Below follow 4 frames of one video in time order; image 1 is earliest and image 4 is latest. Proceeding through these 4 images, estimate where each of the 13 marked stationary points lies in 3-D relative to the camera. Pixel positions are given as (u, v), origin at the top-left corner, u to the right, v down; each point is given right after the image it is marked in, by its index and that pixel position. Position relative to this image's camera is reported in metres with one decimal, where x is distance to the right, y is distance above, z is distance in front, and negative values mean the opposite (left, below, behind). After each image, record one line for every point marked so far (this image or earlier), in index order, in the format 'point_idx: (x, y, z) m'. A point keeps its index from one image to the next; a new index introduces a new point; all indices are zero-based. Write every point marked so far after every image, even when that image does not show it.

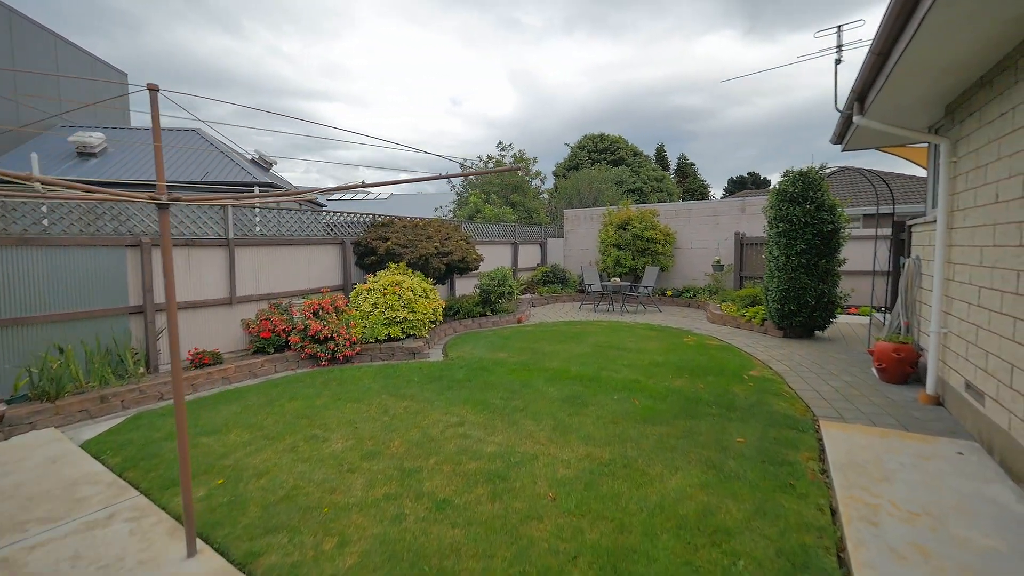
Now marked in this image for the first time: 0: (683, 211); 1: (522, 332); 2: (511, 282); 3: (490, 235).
0: (+4.8, +2.2, +12.2) m
1: (+0.2, -0.9, +8.2) m
2: (0.0, +0.1, +9.7) m
3: (-0.7, +1.4, +11.9) m
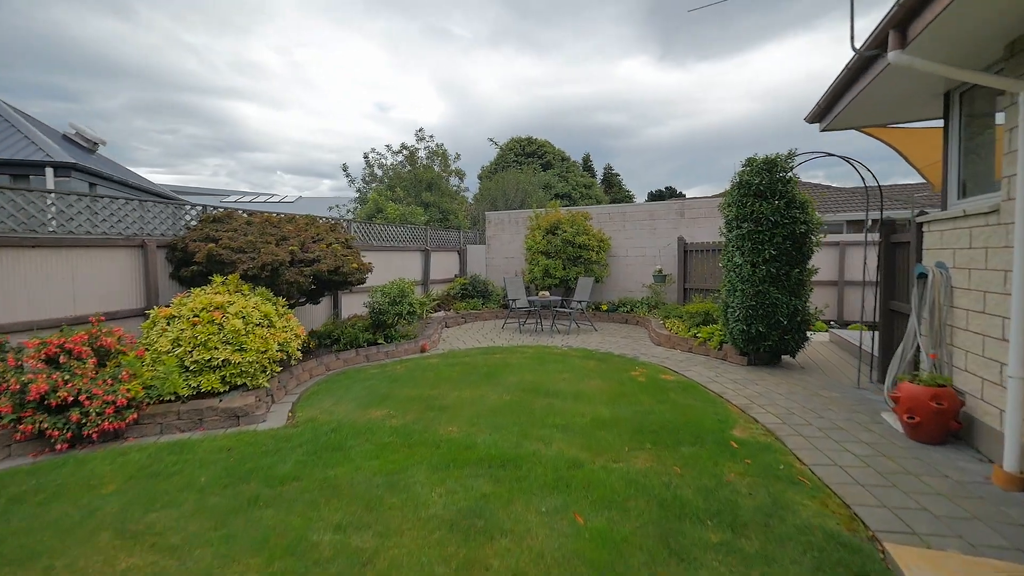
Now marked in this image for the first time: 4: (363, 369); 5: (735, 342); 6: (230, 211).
0: (+2.6, +1.8, +10.8) m
1: (-1.3, -1.1, +6.1) m
2: (-1.7, -0.2, +7.5) m
3: (-2.7, +1.1, +9.6) m
4: (-2.1, -1.2, +6.3) m
5: (+3.1, -0.8, +6.1) m
6: (-3.8, +1.0, +5.9) m
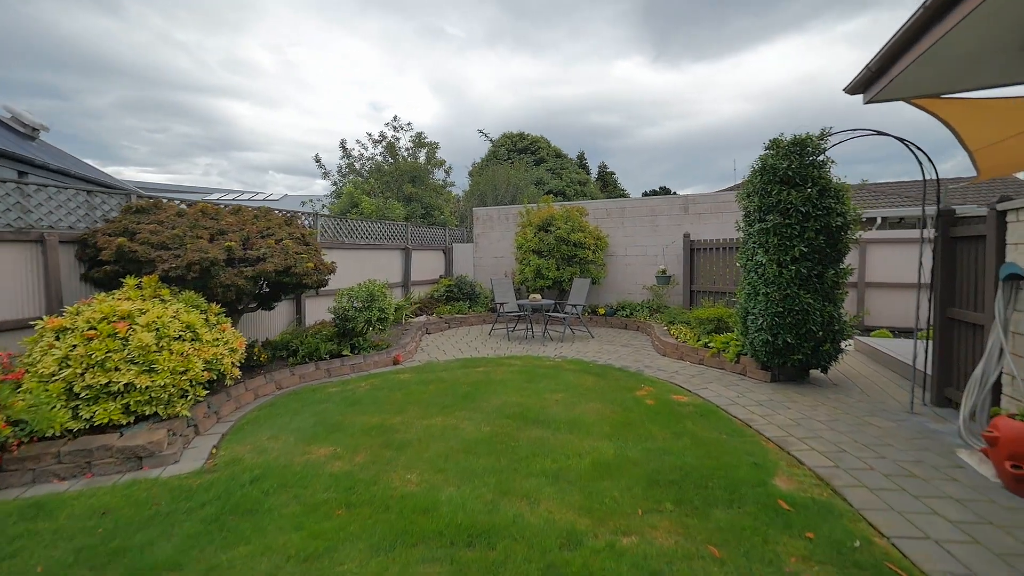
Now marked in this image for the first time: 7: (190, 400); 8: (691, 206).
0: (+2.4, +1.8, +10.0) m
1: (-1.5, -1.2, +5.2) m
2: (-1.9, -0.2, +6.6) m
3: (-2.9, +1.0, +8.7) m
4: (-2.3, -1.2, +5.3) m
5: (+2.9, -0.8, +5.2) m
6: (-4.0, +1.0, +5.0) m
7: (-2.9, -1.0, +3.9) m
8: (+3.8, +1.7, +9.2) m
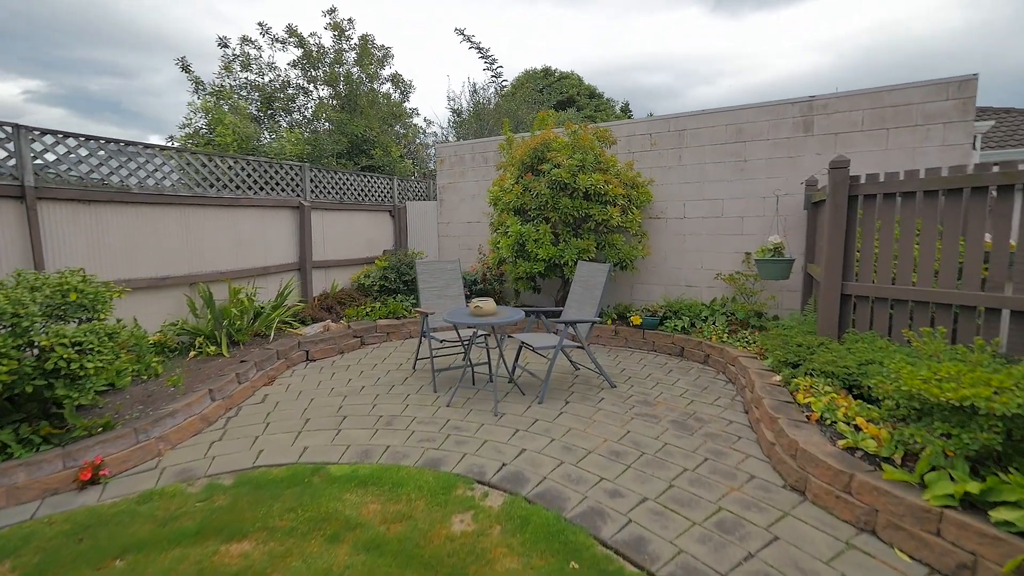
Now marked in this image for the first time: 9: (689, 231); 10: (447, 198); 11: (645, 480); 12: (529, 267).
0: (+1.9, +1.9, +5.4) m
1: (-2.4, -1.3, +1.2) m
2: (-2.7, -0.2, +2.7) m
3: (-3.5, +1.2, +4.7) m
4: (-3.2, -1.3, +1.5) m
5: (+2.0, -1.0, +0.8) m
6: (-4.9, +0.9, +1.2) m
7: (-3.9, -1.2, +0.1) m
8: (+3.3, +1.8, +4.6) m
9: (+2.2, +0.7, +5.4) m
10: (-1.1, +1.5, +7.3) m
11: (+0.8, -1.1, +2.5) m
12: (+0.2, +0.3, +5.4) m
